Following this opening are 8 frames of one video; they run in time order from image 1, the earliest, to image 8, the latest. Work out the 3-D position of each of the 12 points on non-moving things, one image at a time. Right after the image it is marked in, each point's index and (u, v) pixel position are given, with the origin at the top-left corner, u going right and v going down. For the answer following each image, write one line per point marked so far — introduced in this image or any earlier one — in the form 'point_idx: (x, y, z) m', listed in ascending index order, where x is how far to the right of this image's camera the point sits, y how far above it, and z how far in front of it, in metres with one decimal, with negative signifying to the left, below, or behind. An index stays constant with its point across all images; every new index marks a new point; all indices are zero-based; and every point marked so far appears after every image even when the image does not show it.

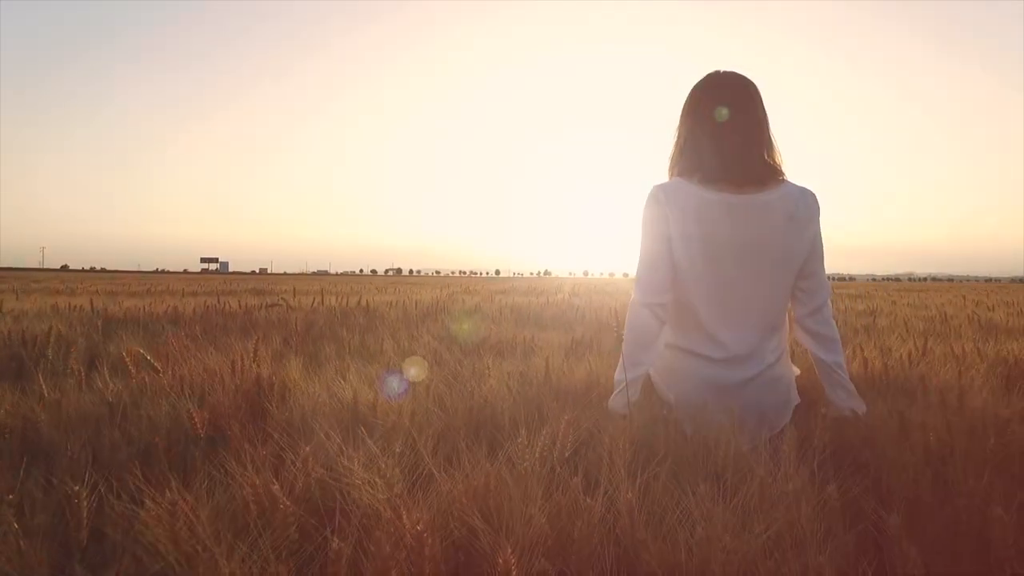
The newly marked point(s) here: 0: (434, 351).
0: (-0.6, -0.4, +4.4) m
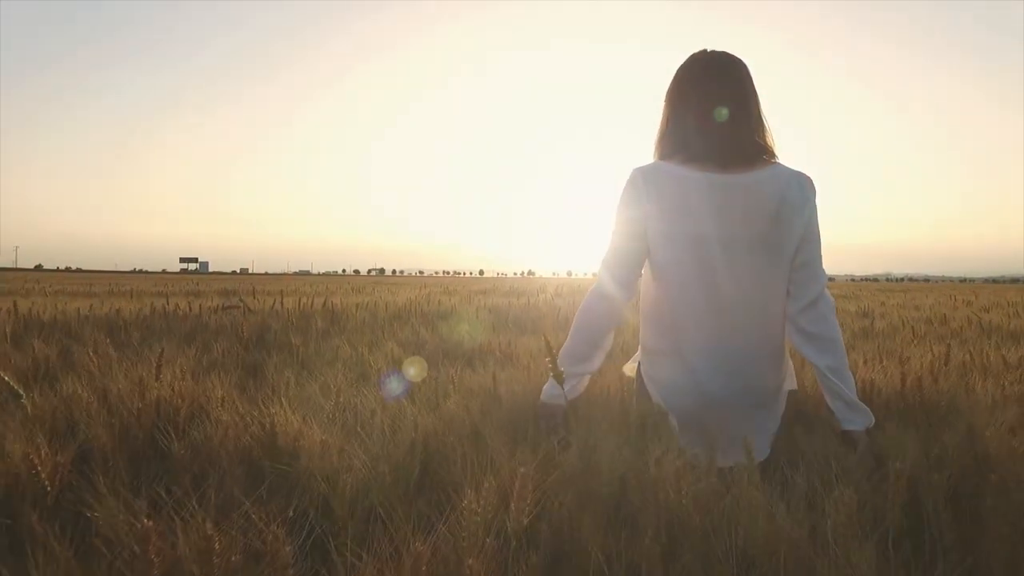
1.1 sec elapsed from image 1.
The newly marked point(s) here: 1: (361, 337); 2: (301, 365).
0: (-0.7, -0.4, +3.9) m
1: (-1.2, -0.4, +4.6) m
2: (-1.2, -0.4, +3.4) m
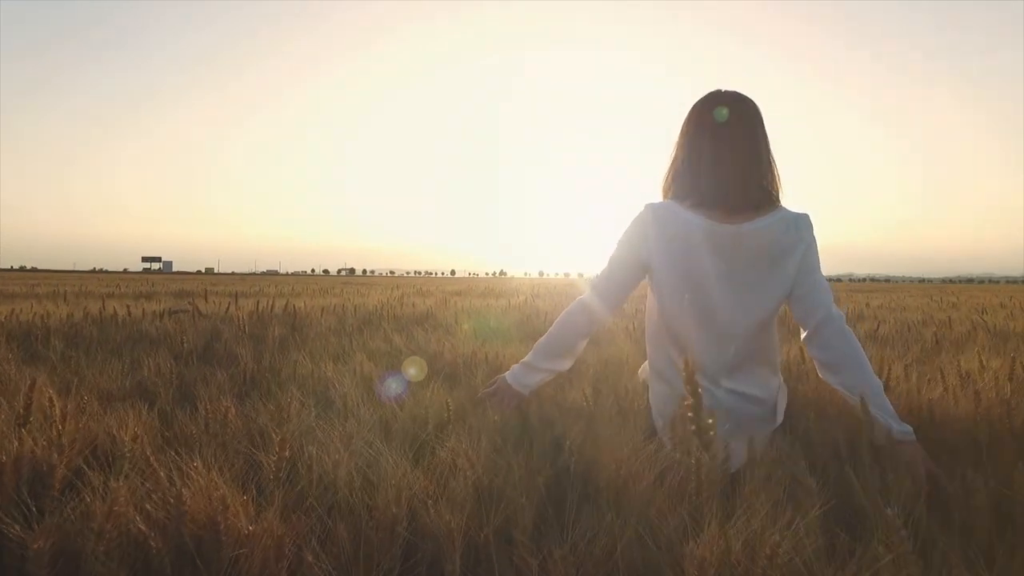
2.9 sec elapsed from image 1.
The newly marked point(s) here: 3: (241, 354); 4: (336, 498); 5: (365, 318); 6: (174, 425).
0: (-0.8, -0.4, +3.3) m
1: (-1.2, -0.4, +4.0) m
2: (-1.2, -0.5, +2.8) m
3: (-1.6, -0.4, +3.6) m
4: (-0.4, -0.5, +1.4) m
5: (-1.5, -0.3, +6.1) m
6: (-1.2, -0.5, +2.1) m
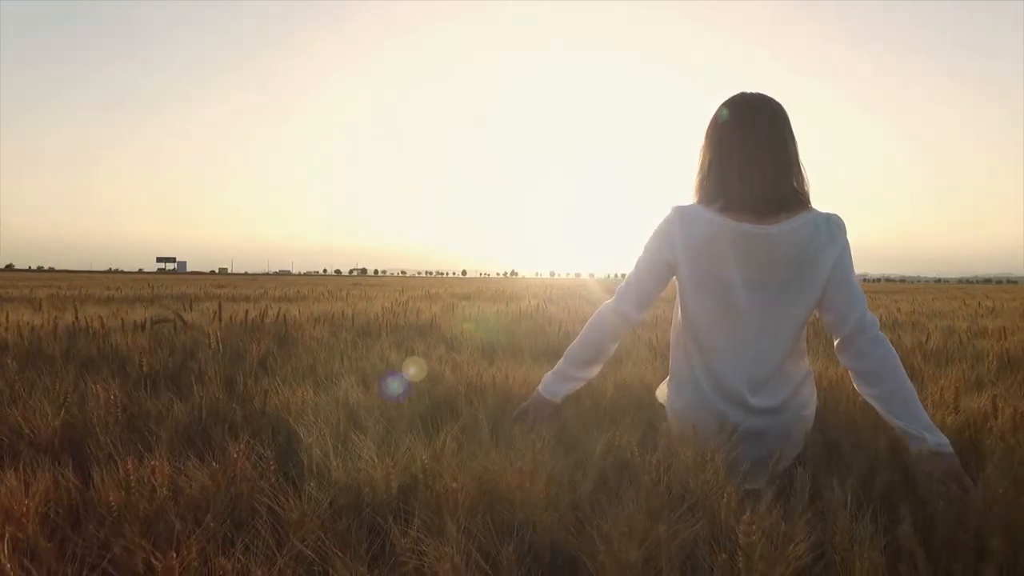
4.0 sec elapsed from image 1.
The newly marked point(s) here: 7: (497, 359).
0: (-0.7, -0.5, +2.8) m
1: (-1.2, -0.5, +3.6) m
2: (-1.2, -0.5, +2.3) m
3: (-1.5, -0.5, +3.1) m
4: (-0.4, -0.5, +0.9) m
5: (-1.4, -0.4, +5.6) m
6: (-1.1, -0.5, +1.6) m
7: (-0.1, -0.5, +4.0) m
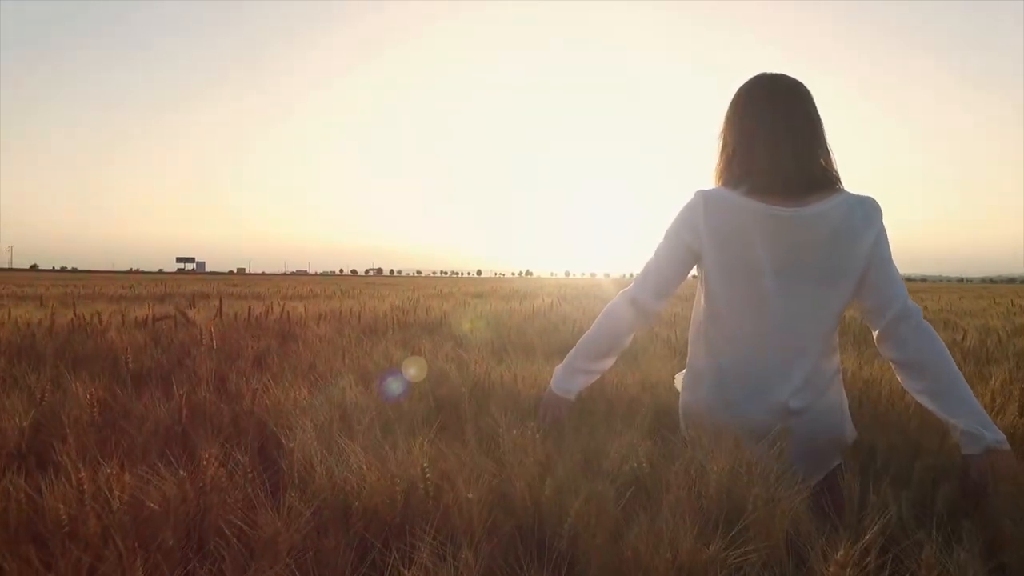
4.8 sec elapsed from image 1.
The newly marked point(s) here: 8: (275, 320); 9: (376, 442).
0: (-0.7, -0.5, +2.6) m
1: (-1.1, -0.4, +3.4) m
2: (-1.2, -0.5, +2.1) m
3: (-1.5, -0.4, +2.9) m
4: (-0.4, -0.5, +0.7) m
5: (-1.2, -0.3, +5.4) m
6: (-1.1, -0.5, +1.4) m
7: (0.0, -0.4, +3.8) m
8: (-2.1, -0.3, +5.4) m
9: (-0.5, -0.5, +2.1) m
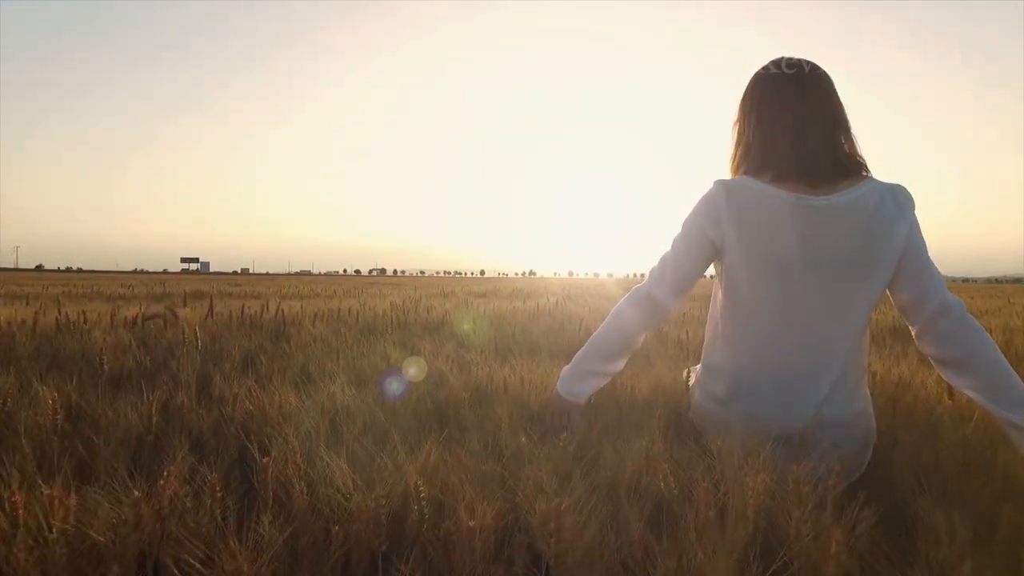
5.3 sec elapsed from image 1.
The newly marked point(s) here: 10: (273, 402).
0: (-0.7, -0.5, +2.4) m
1: (-1.1, -0.4, +3.2) m
2: (-1.1, -0.5, +1.9) m
3: (-1.5, -0.4, +2.7) m
4: (-0.4, -0.5, +0.5) m
5: (-1.2, -0.3, +5.2) m
6: (-1.1, -0.5, +1.2) m
7: (0.0, -0.4, +3.6) m
8: (-2.0, -0.3, +5.2) m
9: (-0.4, -0.5, +1.8) m
10: (-0.9, -0.4, +2.3) m
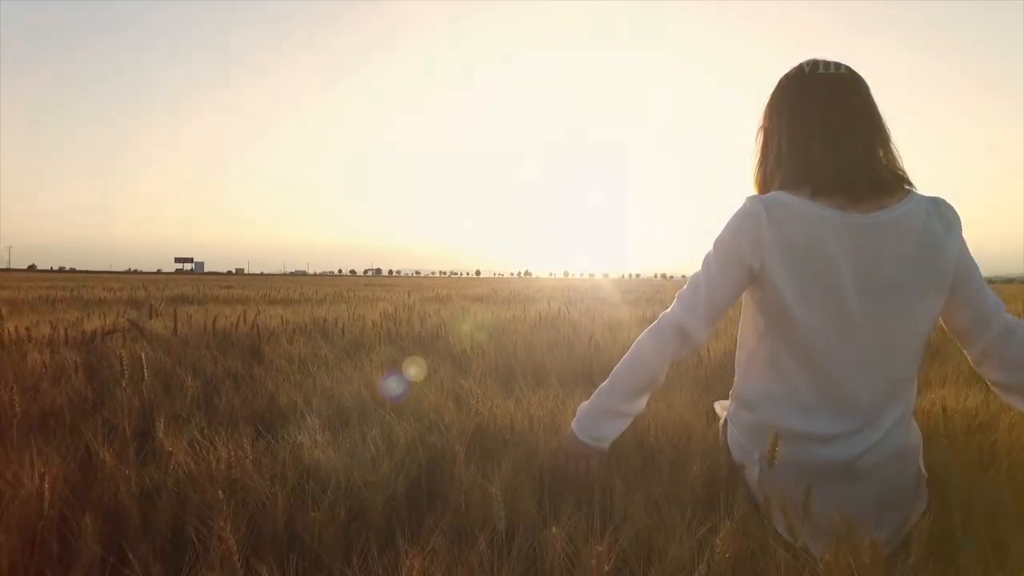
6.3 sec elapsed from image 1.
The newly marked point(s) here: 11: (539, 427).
0: (-0.7, -0.5, +1.9) m
1: (-1.1, -0.5, +2.7) m
2: (-1.1, -0.6, +1.4) m
3: (-1.4, -0.5, +2.2) m
4: (-0.3, -0.6, 0.0) m
5: (-1.2, -0.4, +4.7) m
6: (-1.1, -0.6, +0.7) m
7: (0.0, -0.5, +3.1) m
8: (-2.0, -0.3, +4.7) m
9: (-0.4, -0.6, +1.4) m
10: (-0.9, -0.5, +1.8) m
11: (+0.1, -0.6, +2.4) m
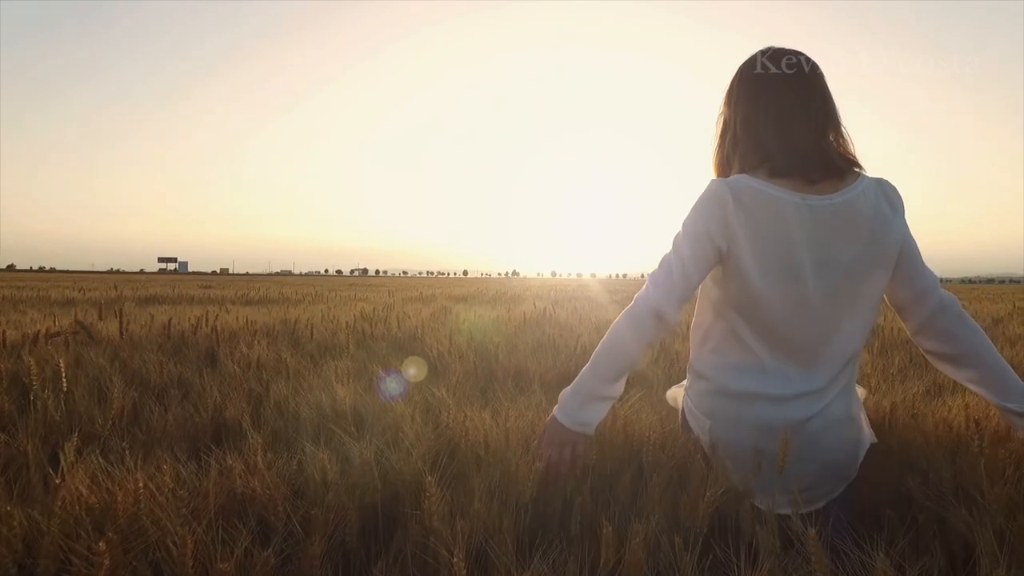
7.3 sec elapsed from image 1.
0: (-0.7, -0.5, +1.6) m
1: (-1.2, -0.5, +2.4) m
2: (-1.2, -0.6, +1.1) m
3: (-1.5, -0.5, +1.9) m
4: (-0.4, -0.6, -0.3) m
5: (-1.3, -0.4, +4.4) m
6: (-1.1, -0.6, +0.4) m
7: (-0.1, -0.5, +2.8) m
8: (-2.2, -0.3, +4.3) m
9: (-0.5, -0.6, +1.1) m
10: (-0.9, -0.5, +1.5) m
11: (0.0, -0.5, +2.1) m
